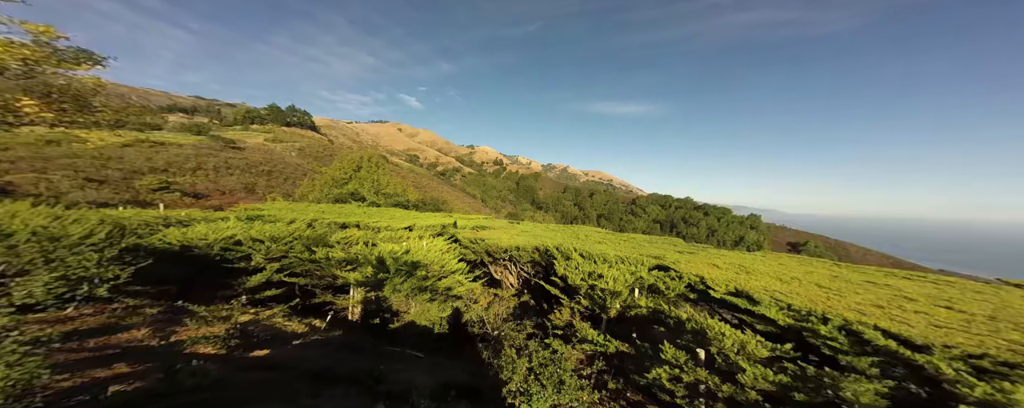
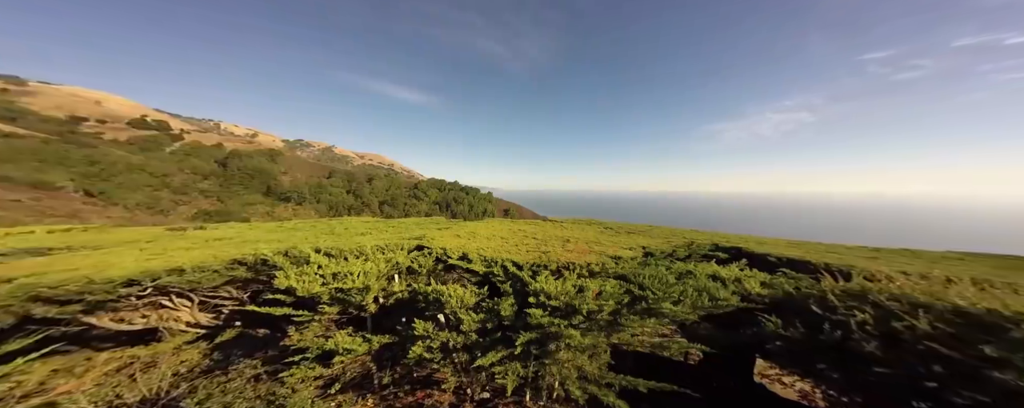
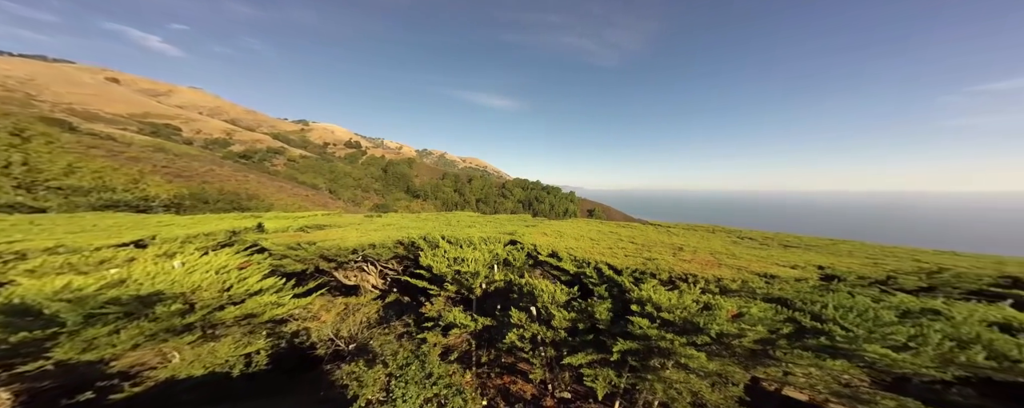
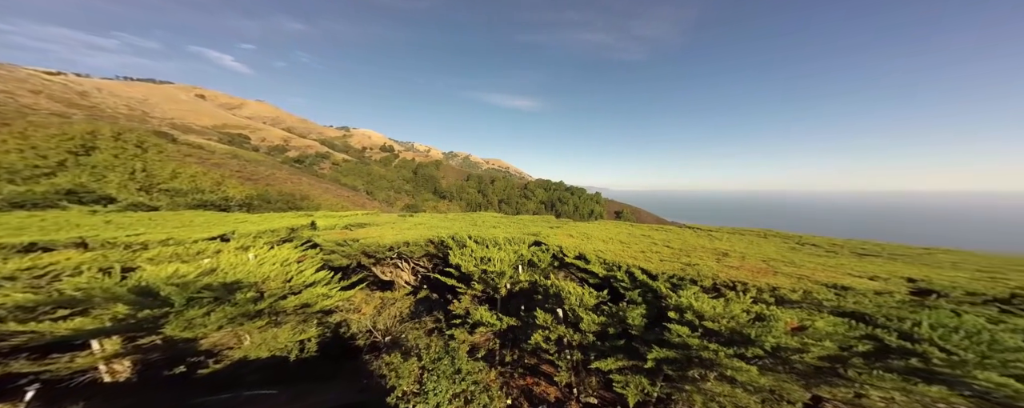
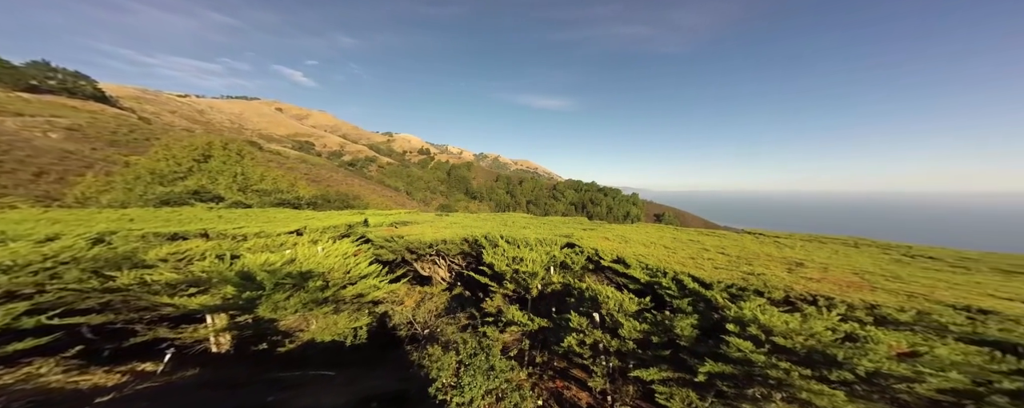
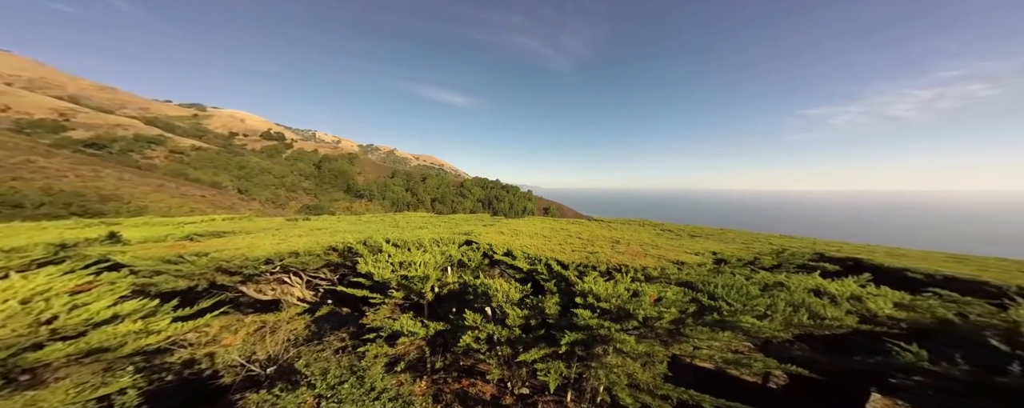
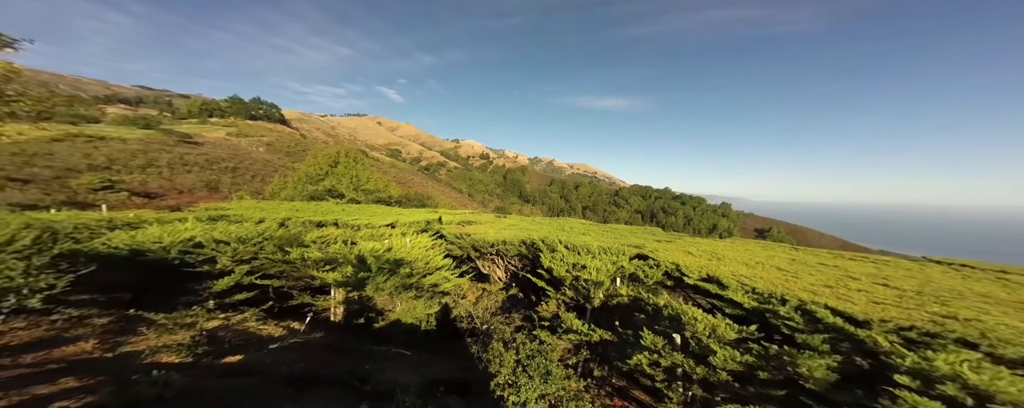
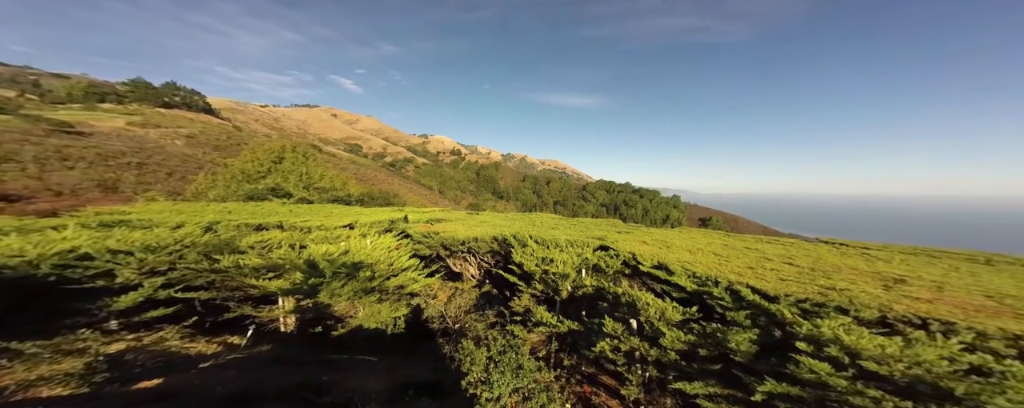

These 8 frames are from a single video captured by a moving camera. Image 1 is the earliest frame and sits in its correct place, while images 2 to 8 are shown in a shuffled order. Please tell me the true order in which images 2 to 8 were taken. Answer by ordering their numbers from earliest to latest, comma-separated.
7, 8, 5, 4, 3, 6, 2
